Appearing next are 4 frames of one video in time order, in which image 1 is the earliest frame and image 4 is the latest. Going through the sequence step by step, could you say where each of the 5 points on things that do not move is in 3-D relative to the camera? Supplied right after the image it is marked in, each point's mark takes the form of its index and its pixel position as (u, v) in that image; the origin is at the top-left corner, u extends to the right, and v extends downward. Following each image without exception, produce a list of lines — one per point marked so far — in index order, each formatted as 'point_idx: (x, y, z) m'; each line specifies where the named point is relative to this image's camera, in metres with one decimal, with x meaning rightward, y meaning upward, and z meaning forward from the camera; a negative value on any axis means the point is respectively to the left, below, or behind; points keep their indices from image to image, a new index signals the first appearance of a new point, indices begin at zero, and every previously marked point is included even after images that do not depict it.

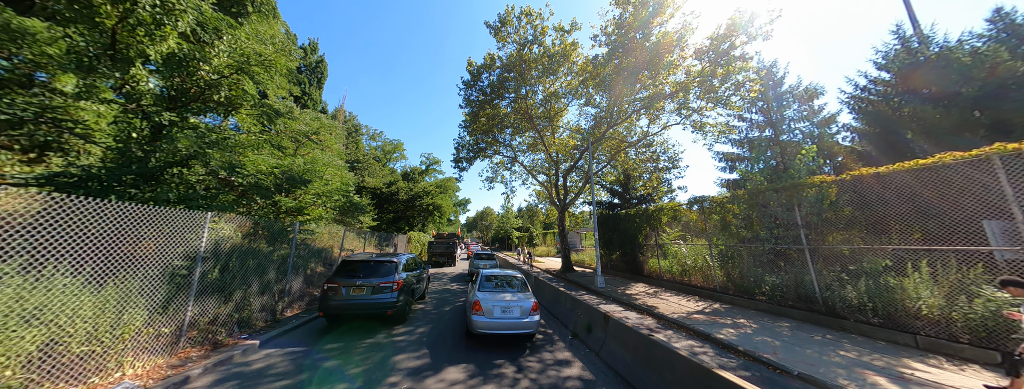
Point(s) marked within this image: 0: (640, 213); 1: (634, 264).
0: (+6.0, -0.9, +12.1) m
1: (+6.1, -3.5, +12.9) m
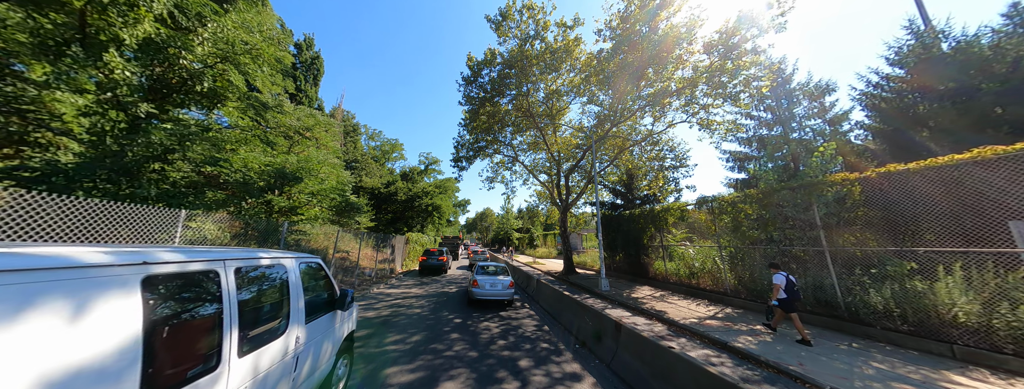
0: (+6.0, -0.9, +11.7) m
1: (+6.2, -3.5, +12.6) m
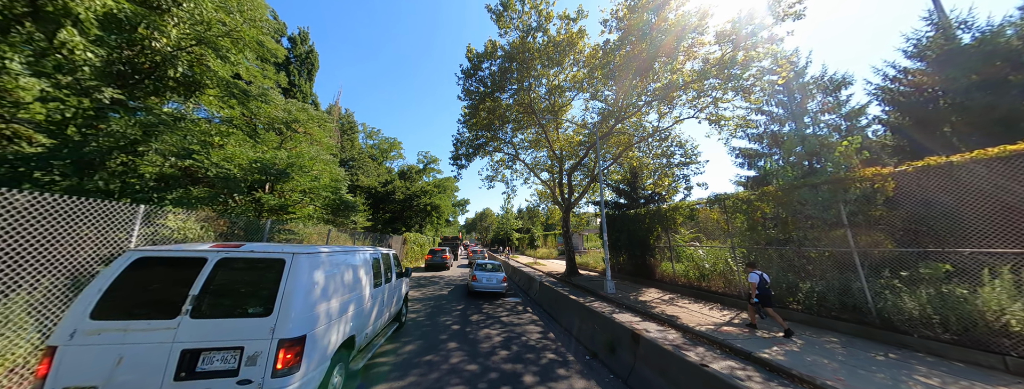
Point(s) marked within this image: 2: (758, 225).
0: (+6.1, -0.8, +11.3) m
1: (+6.2, -3.4, +12.1) m
2: (+6.9, -0.9, +7.3) m
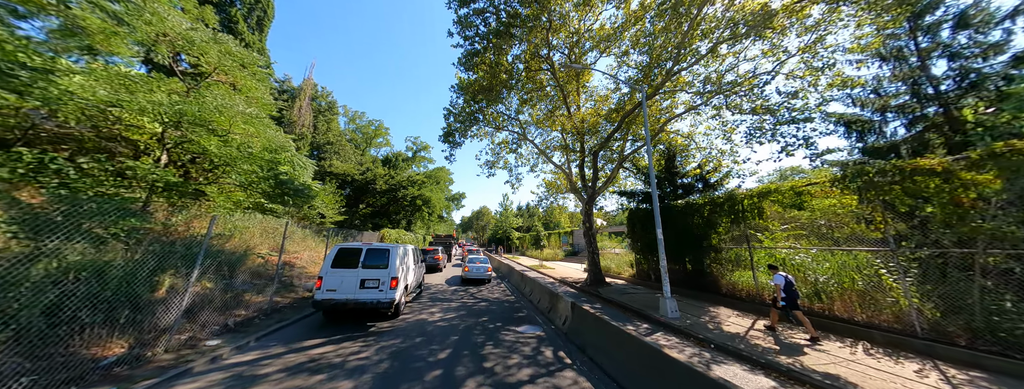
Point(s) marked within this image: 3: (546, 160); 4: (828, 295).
0: (+6.4, -0.3, +8.3) m
1: (+6.5, -2.9, +9.1) m
2: (+7.3, -0.3, +4.3) m
3: (+1.8, +1.9, +13.8) m
4: (+7.1, -2.3, +6.0) m
